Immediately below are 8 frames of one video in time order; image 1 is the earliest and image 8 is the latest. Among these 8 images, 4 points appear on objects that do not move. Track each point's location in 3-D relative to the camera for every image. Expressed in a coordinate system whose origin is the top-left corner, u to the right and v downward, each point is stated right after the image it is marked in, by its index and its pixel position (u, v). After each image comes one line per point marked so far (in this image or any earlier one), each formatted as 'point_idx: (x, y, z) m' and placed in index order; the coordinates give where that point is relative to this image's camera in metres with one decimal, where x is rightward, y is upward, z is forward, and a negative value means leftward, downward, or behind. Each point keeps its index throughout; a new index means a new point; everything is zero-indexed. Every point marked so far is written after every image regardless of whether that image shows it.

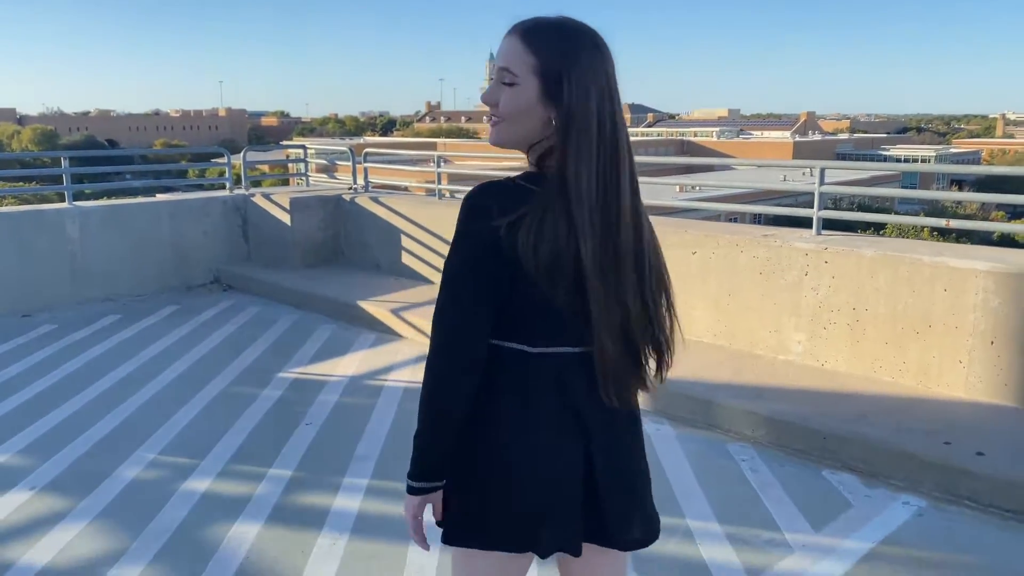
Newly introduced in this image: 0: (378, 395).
0: (-0.9, -0.7, +5.8) m
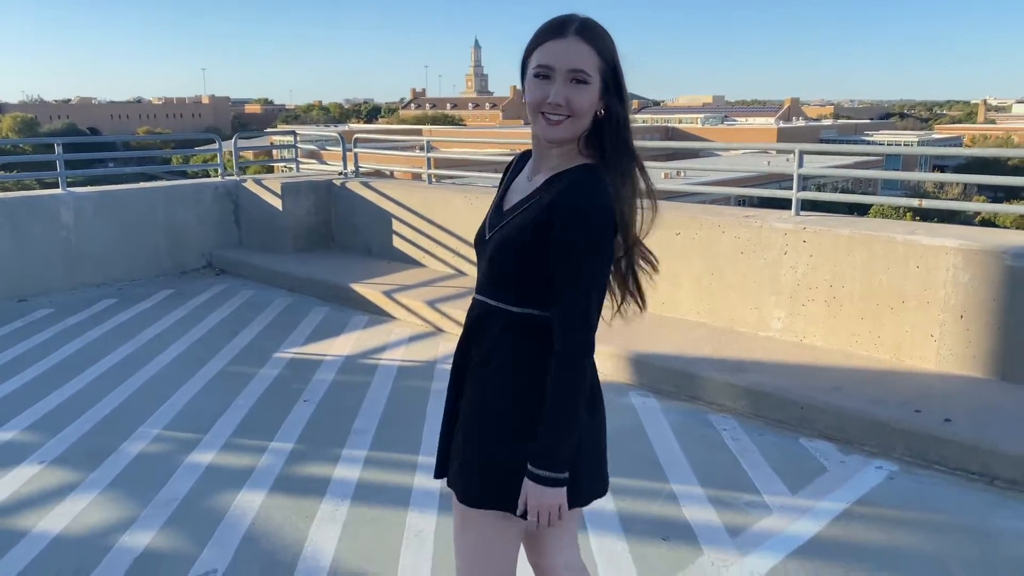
0: (-1.0, -0.6, +6.0) m
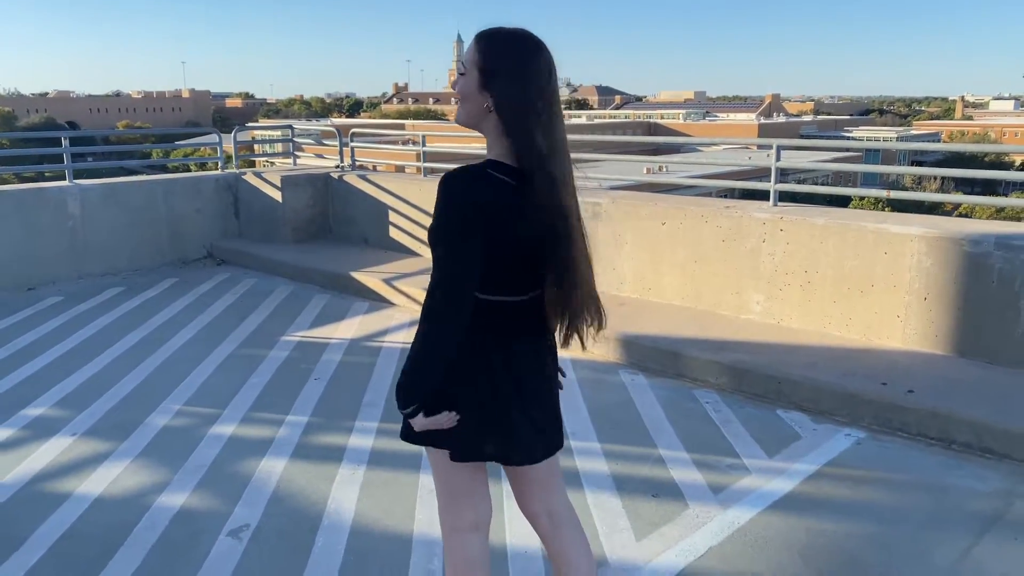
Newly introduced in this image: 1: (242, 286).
0: (-1.0, -0.5, +6.3) m
1: (-2.7, 0.0, +8.7) m
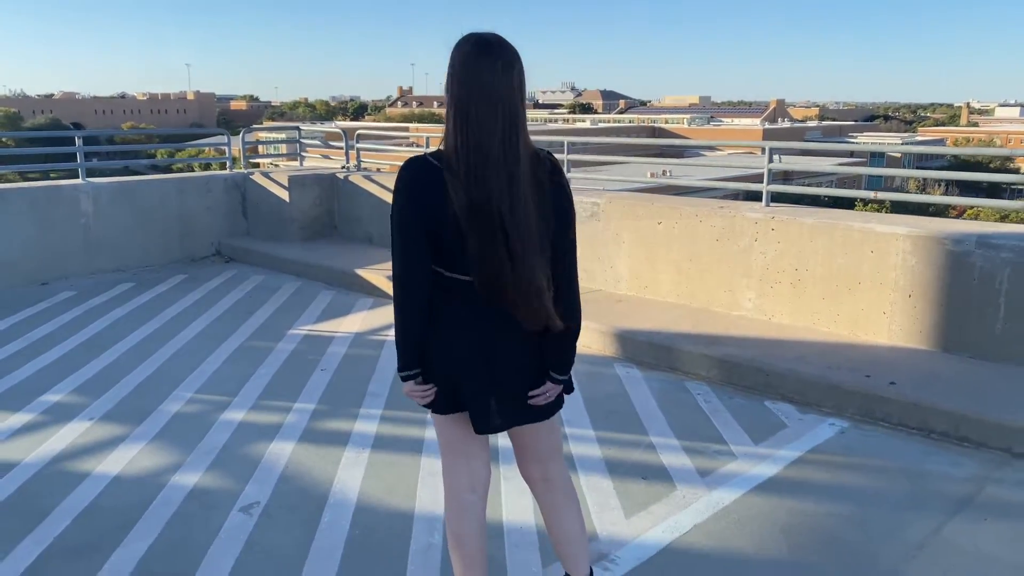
0: (-1.0, -0.5, +6.5) m
1: (-2.7, +0.1, +8.9) m
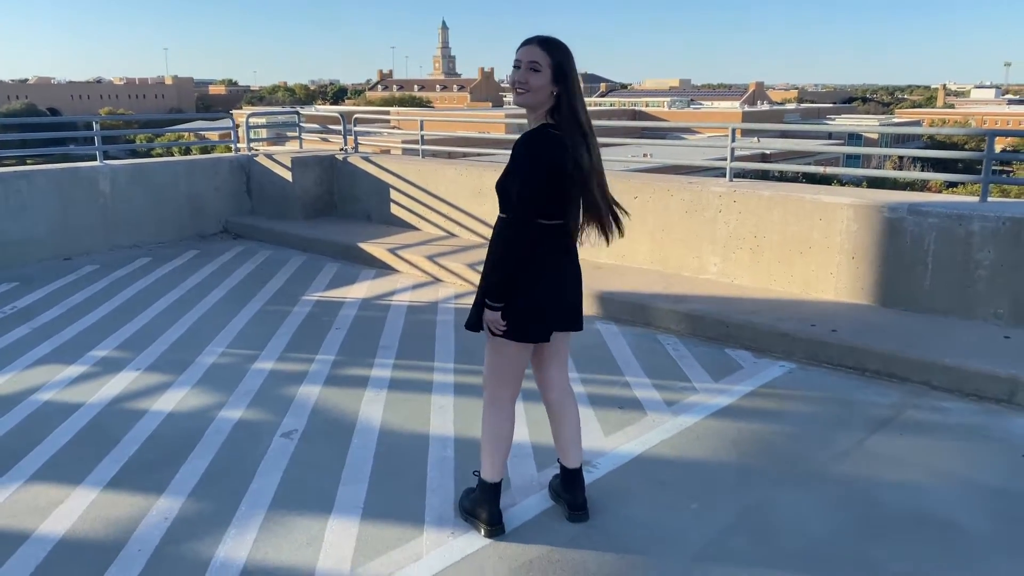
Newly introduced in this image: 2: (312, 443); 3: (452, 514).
0: (-1.1, -0.2, +7.3) m
1: (-2.9, +0.4, +9.6) m
2: (-1.1, -0.9, +4.7) m
3: (-0.3, -1.0, +3.9) m
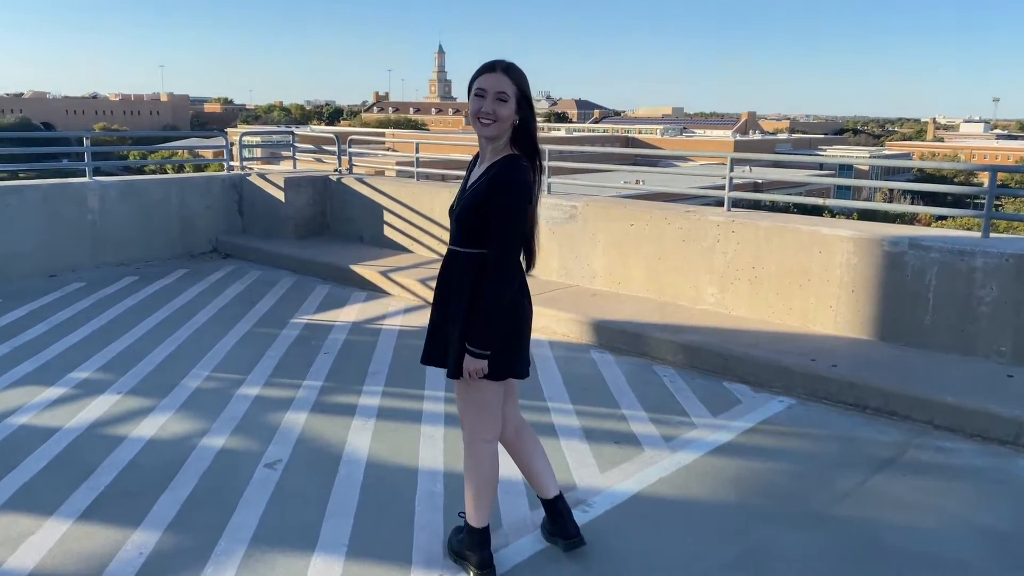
0: (-1.1, -0.4, +7.1) m
1: (-2.9, +0.1, +9.4) m
2: (-1.2, -1.0, +4.6) m
3: (-0.3, -1.2, +3.7) m
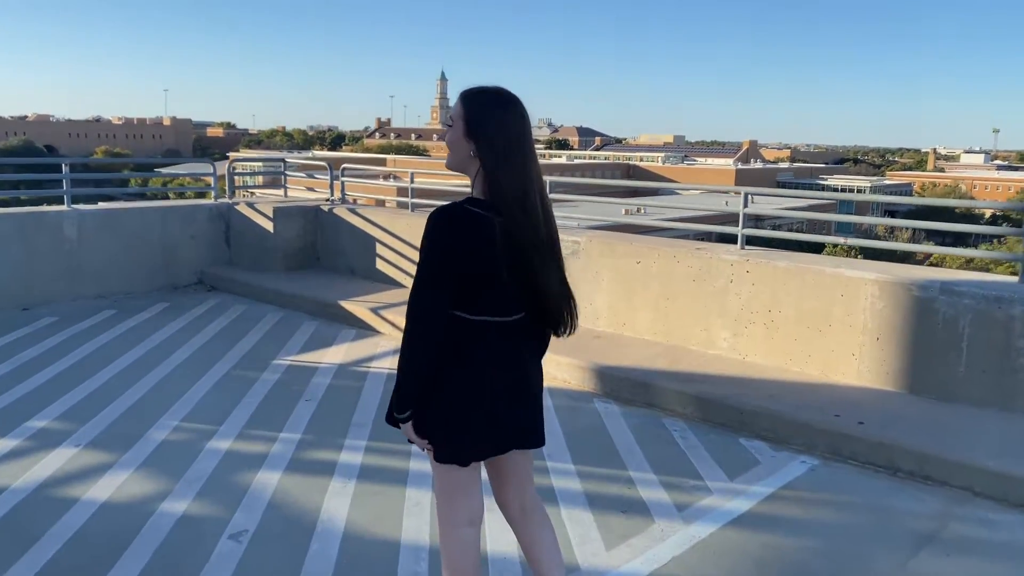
0: (-1.1, -0.7, +6.6) m
1: (-2.9, -0.2, +9.0) m
2: (-1.2, -1.2, +4.0) m
3: (-0.3, -1.4, +3.2) m
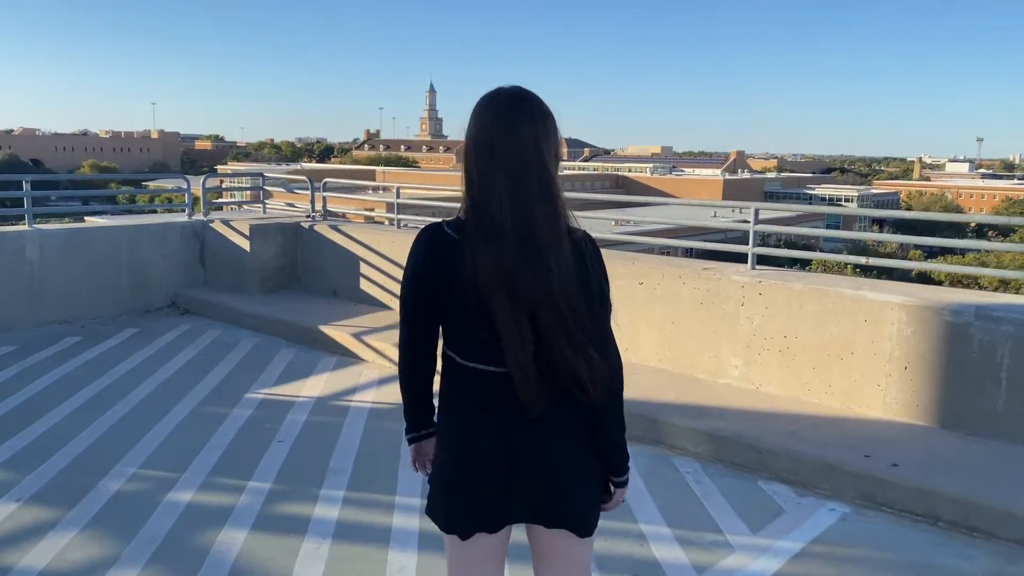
0: (-1.2, -0.9, +6.1) m
1: (-3.0, -0.5, +8.4) m
2: (-1.2, -1.4, +3.5) m
3: (-0.3, -1.5, +2.7) m
